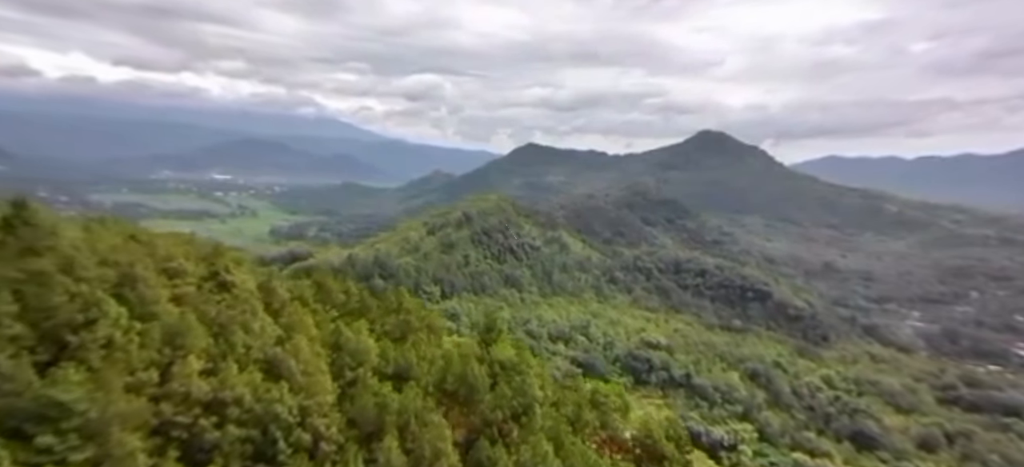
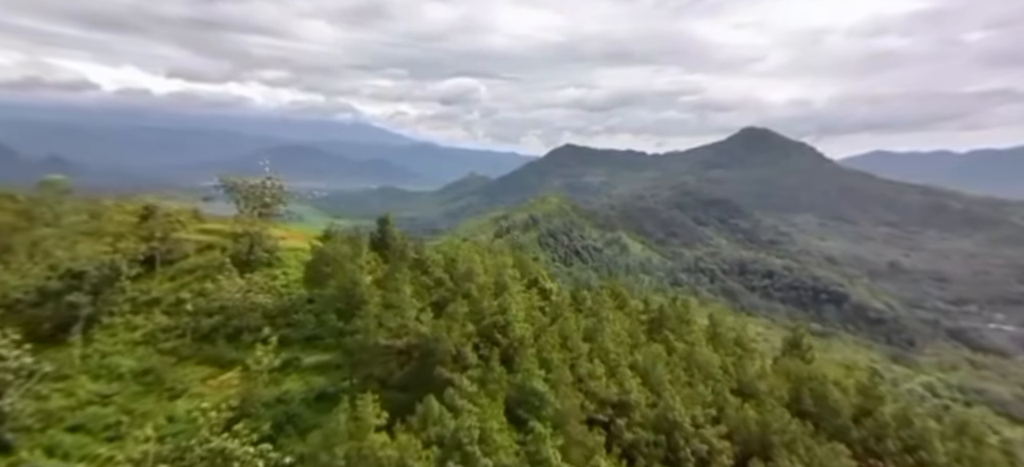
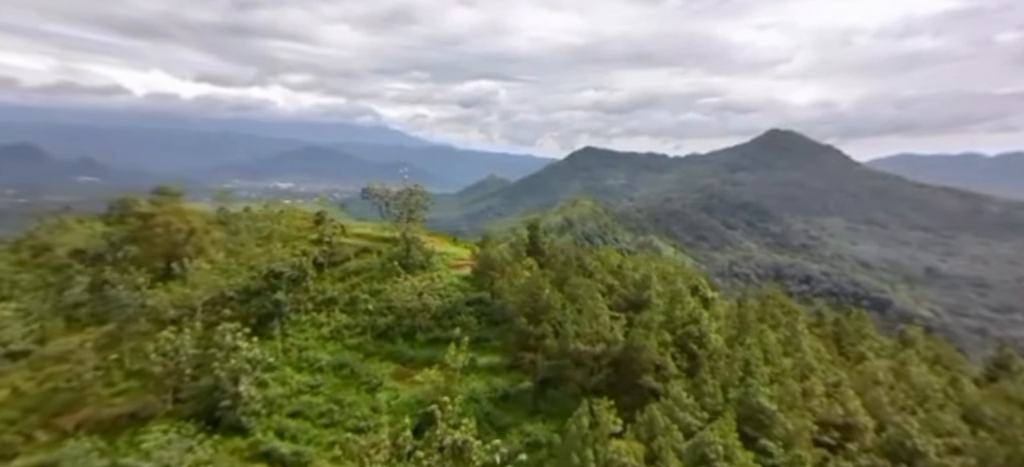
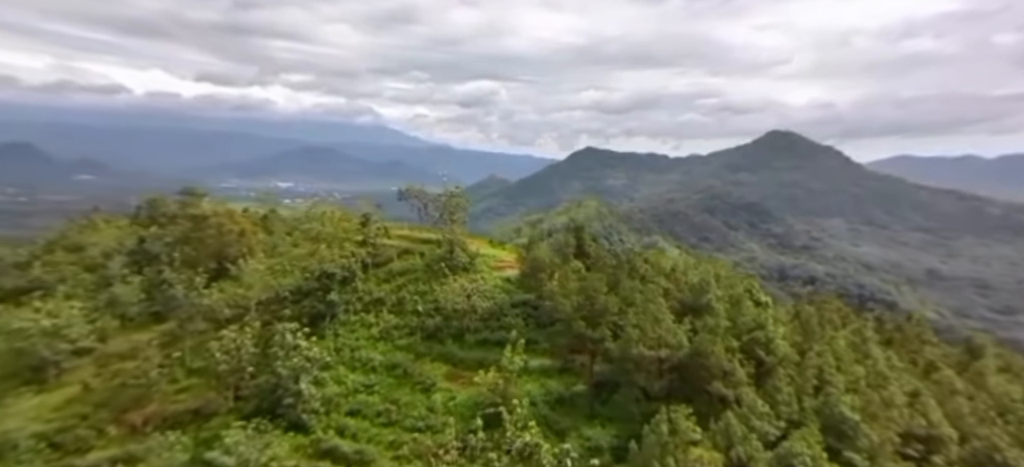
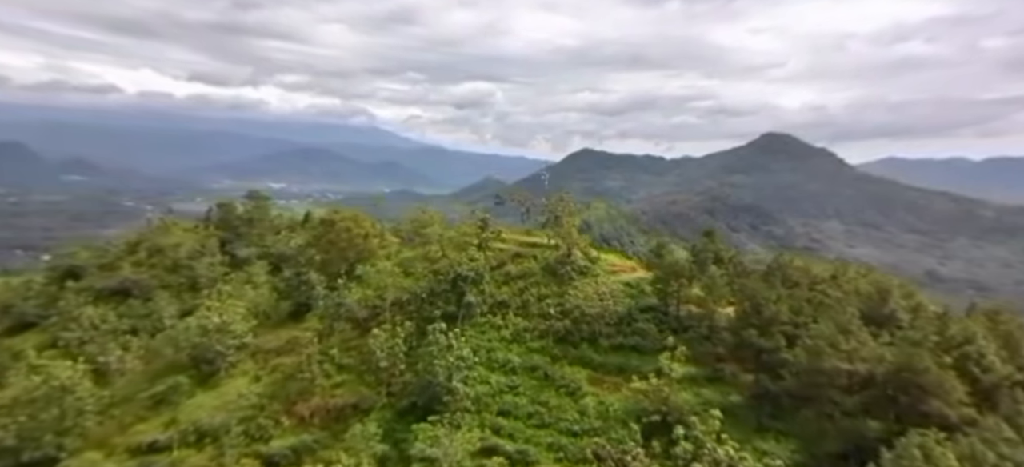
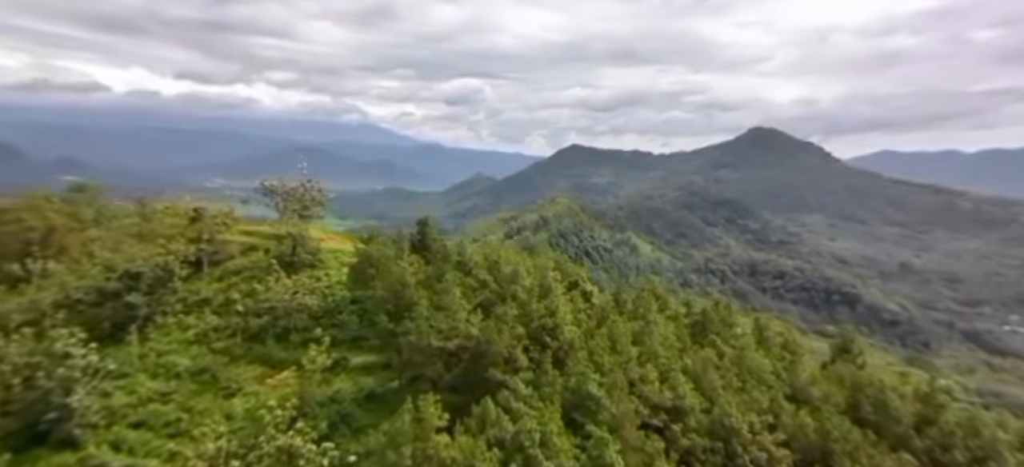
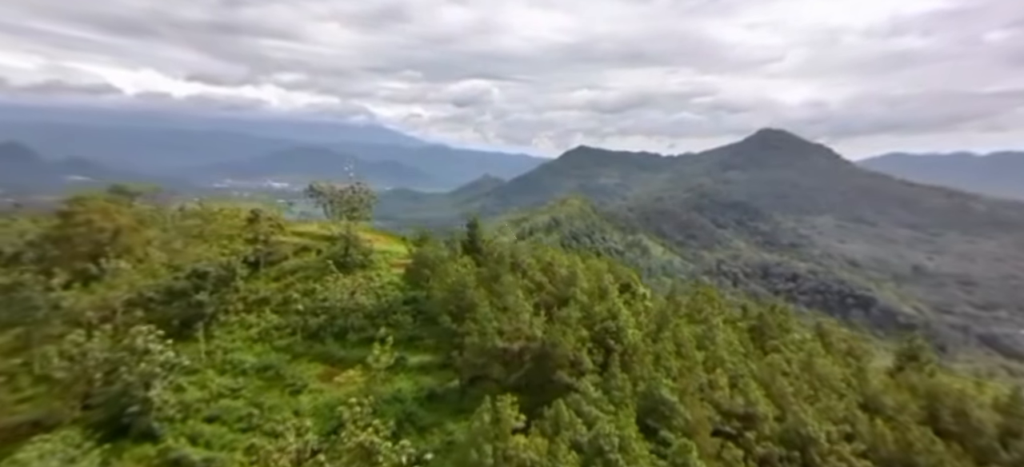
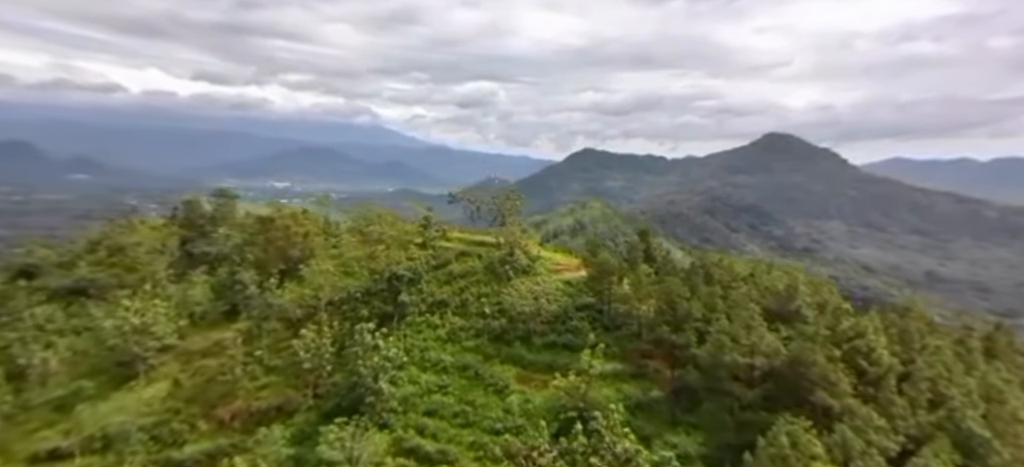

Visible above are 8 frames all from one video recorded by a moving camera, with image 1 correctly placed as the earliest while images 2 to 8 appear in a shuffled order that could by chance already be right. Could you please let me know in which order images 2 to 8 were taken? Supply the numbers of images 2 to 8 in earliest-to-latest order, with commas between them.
2, 6, 7, 3, 4, 8, 5
